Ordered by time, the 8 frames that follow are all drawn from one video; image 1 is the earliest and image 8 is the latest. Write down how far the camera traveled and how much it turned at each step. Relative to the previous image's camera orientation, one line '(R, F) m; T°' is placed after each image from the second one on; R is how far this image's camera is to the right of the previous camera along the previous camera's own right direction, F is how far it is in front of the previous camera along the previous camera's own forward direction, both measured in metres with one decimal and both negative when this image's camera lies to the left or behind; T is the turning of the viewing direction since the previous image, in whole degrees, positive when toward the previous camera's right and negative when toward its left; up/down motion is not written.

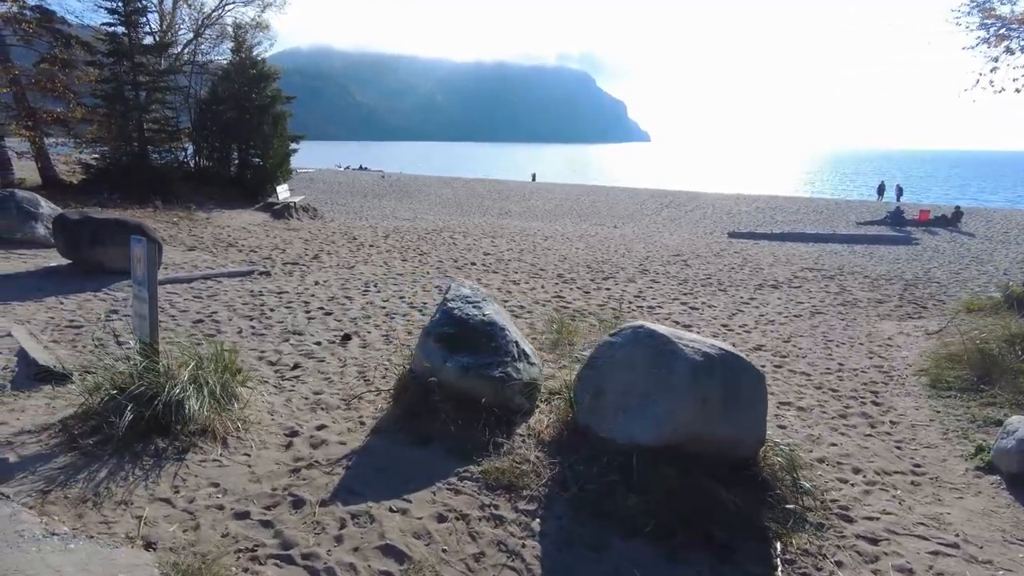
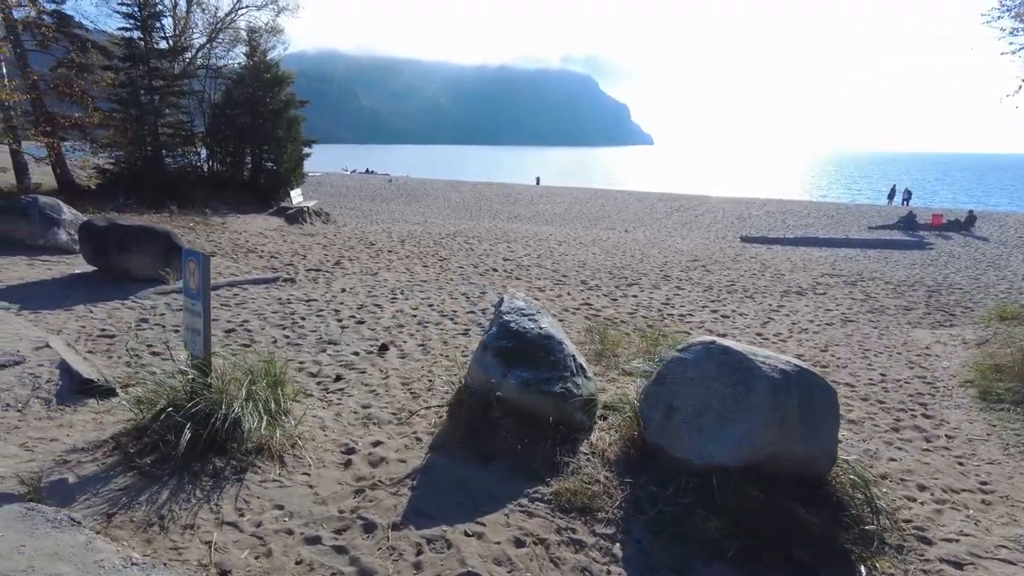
(-0.3, +0.1) m; 0°
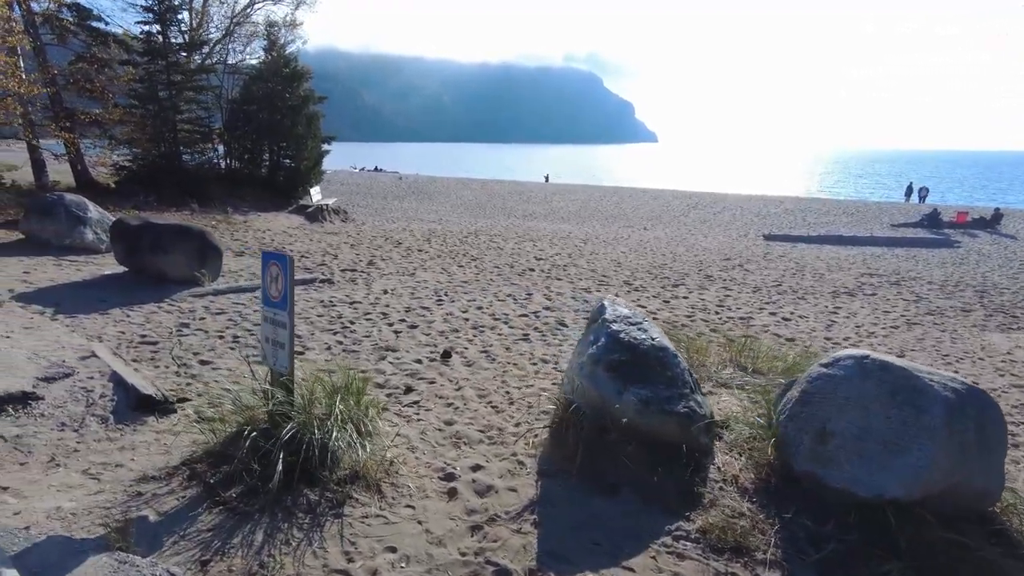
(-0.6, +0.4) m; 0°
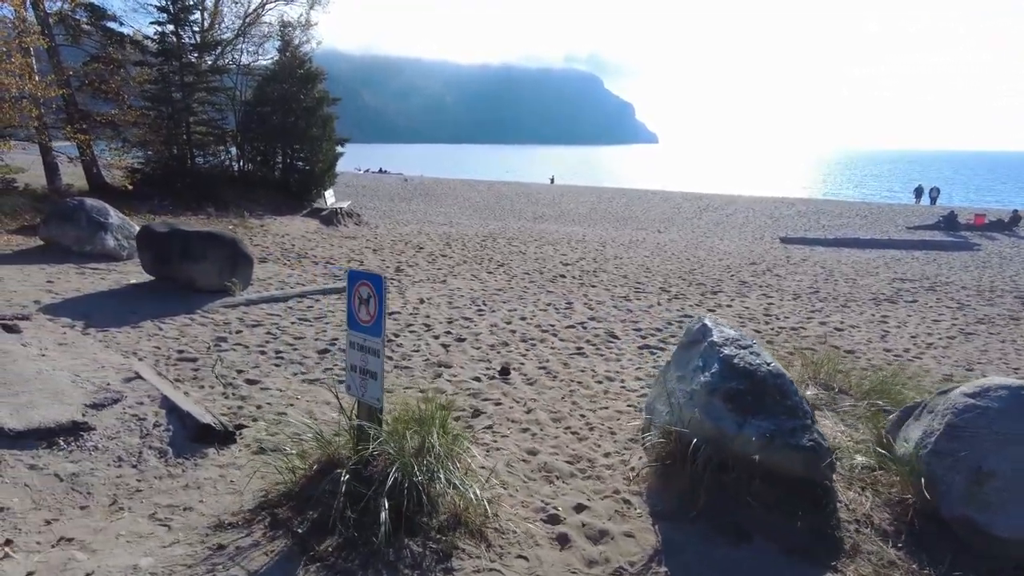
(-0.5, +0.3) m; 0°
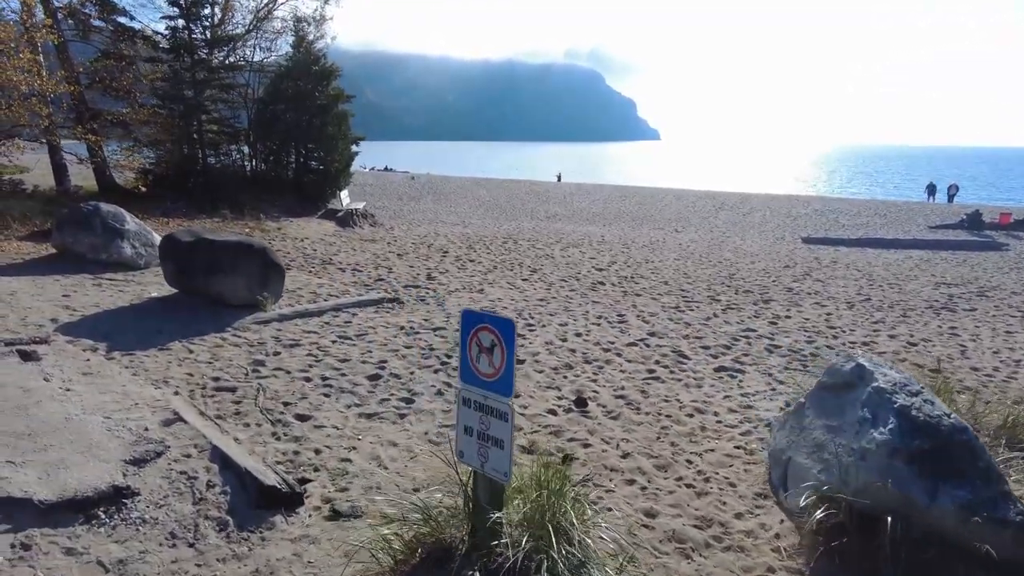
(-0.5, +0.5) m; 0°
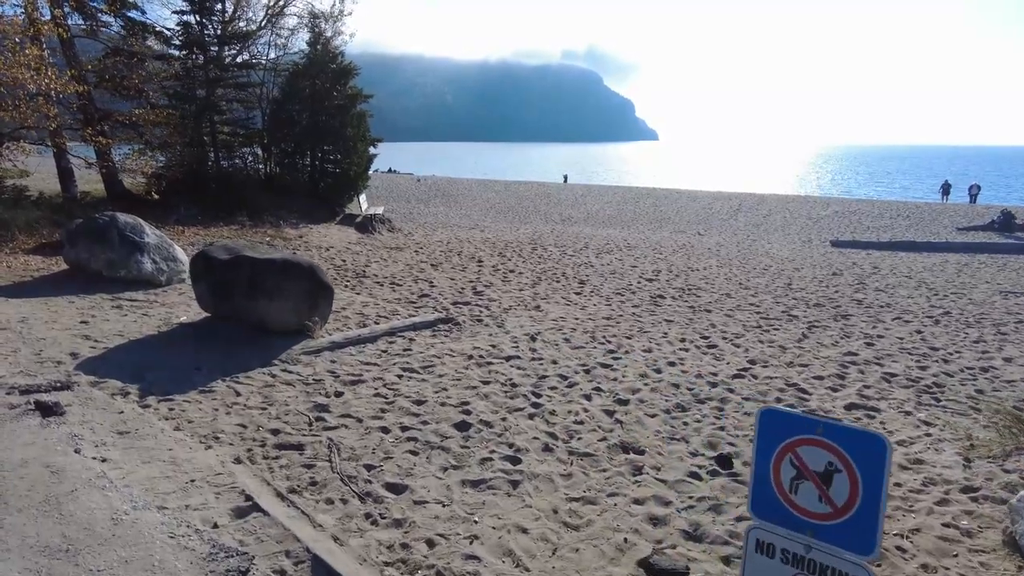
(-0.7, +0.8) m; 0°
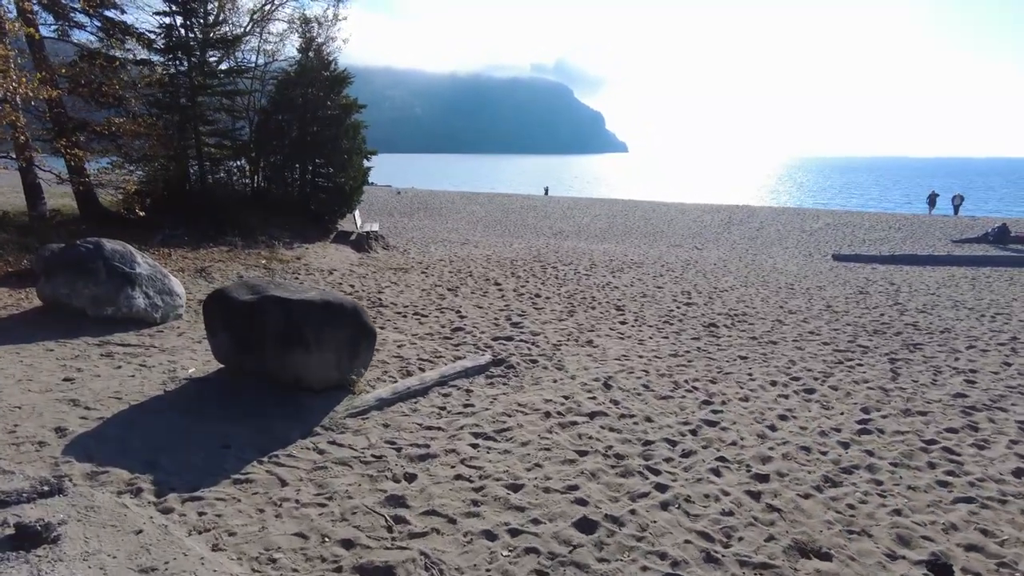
(-0.8, +0.9) m; +3°
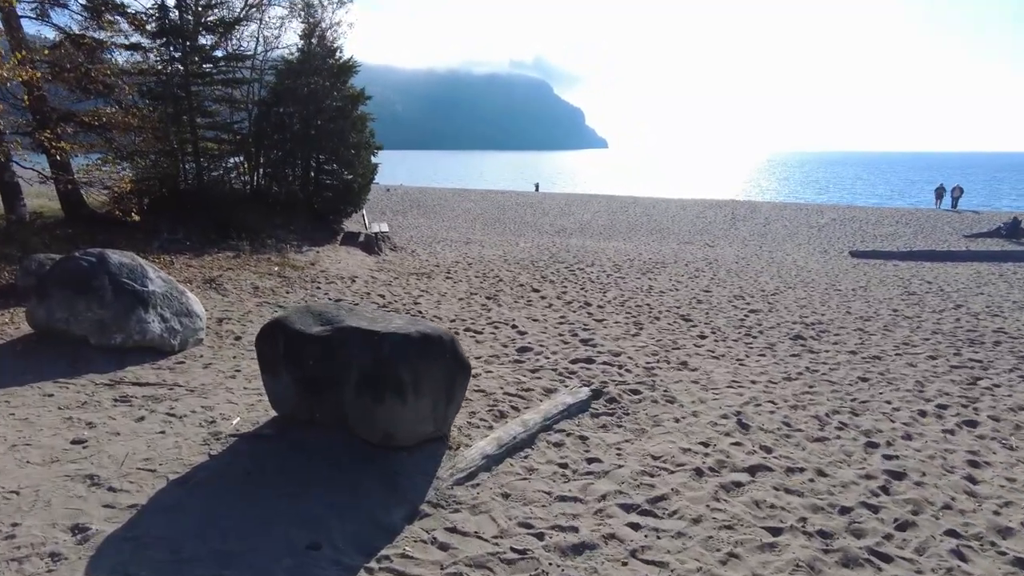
(-0.9, +1.0) m; +2°
